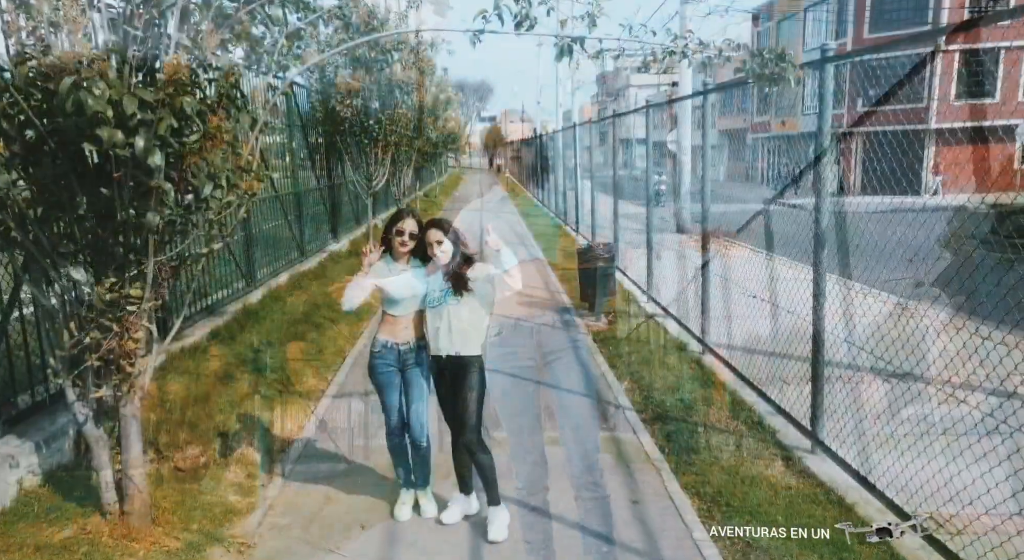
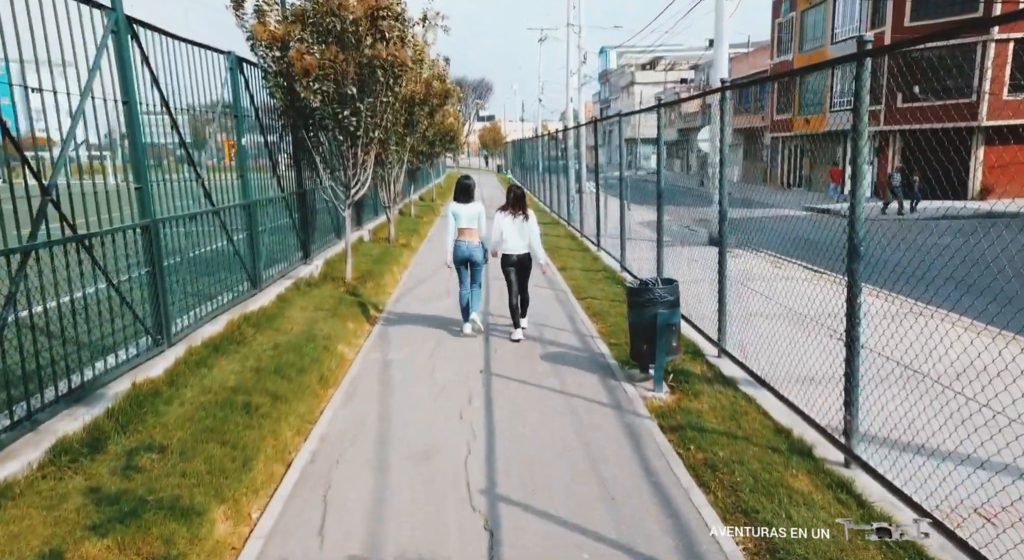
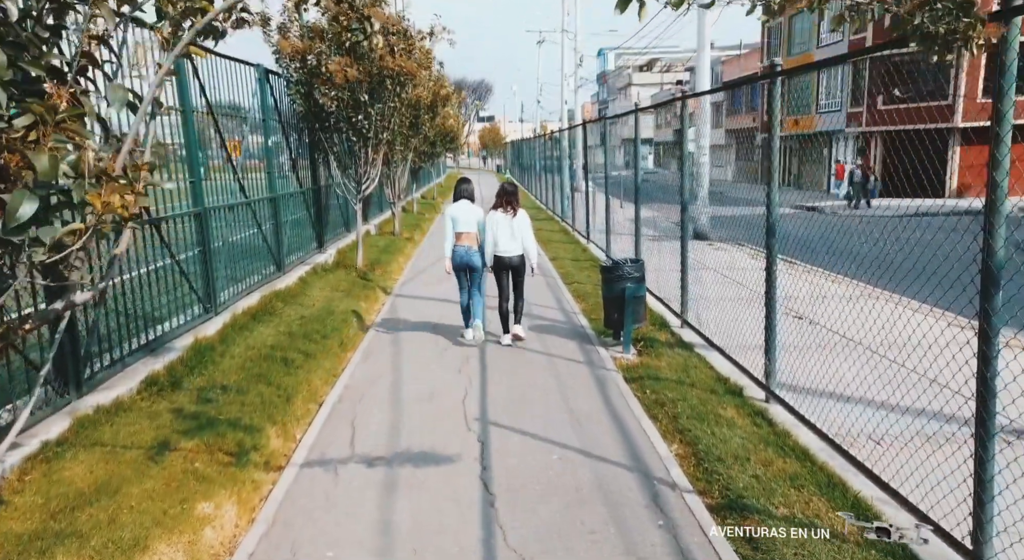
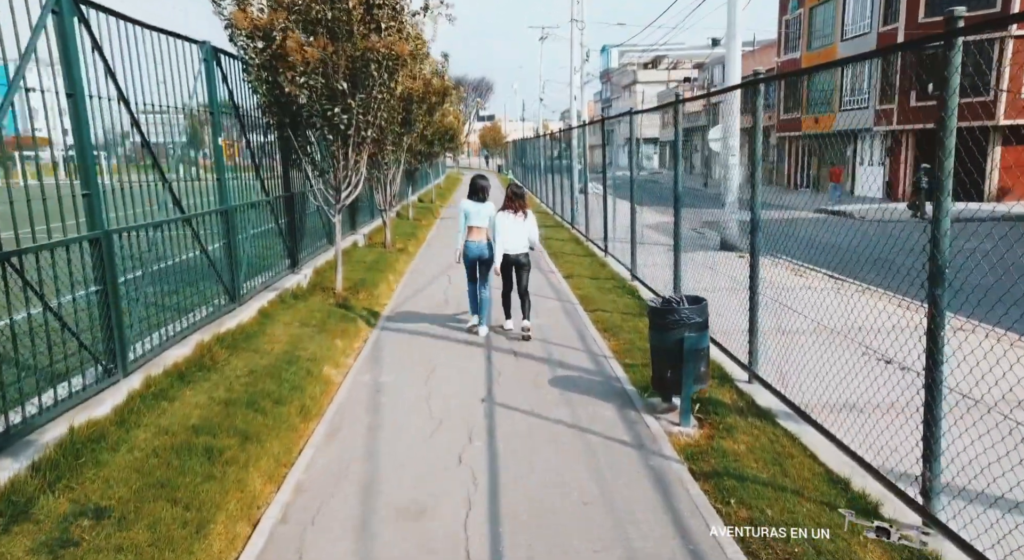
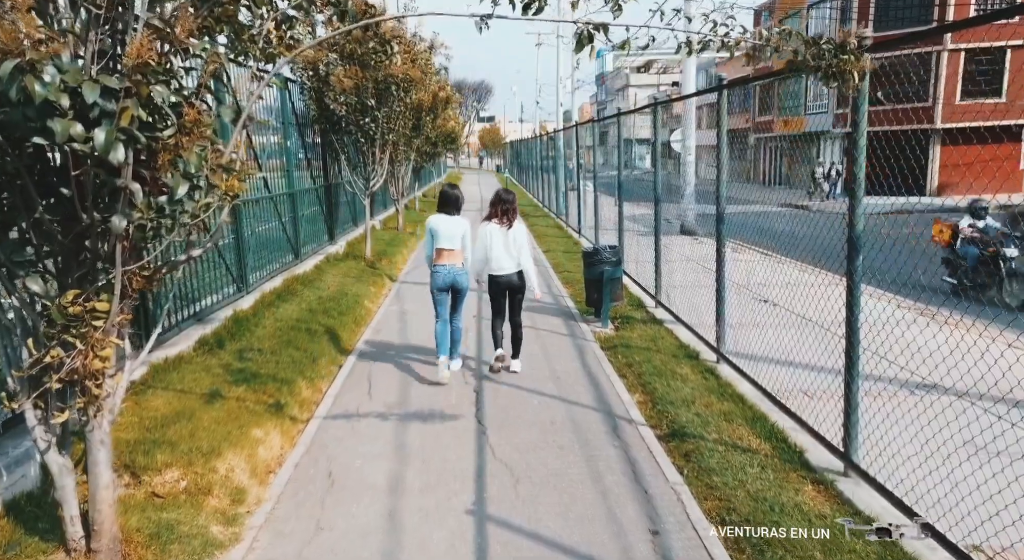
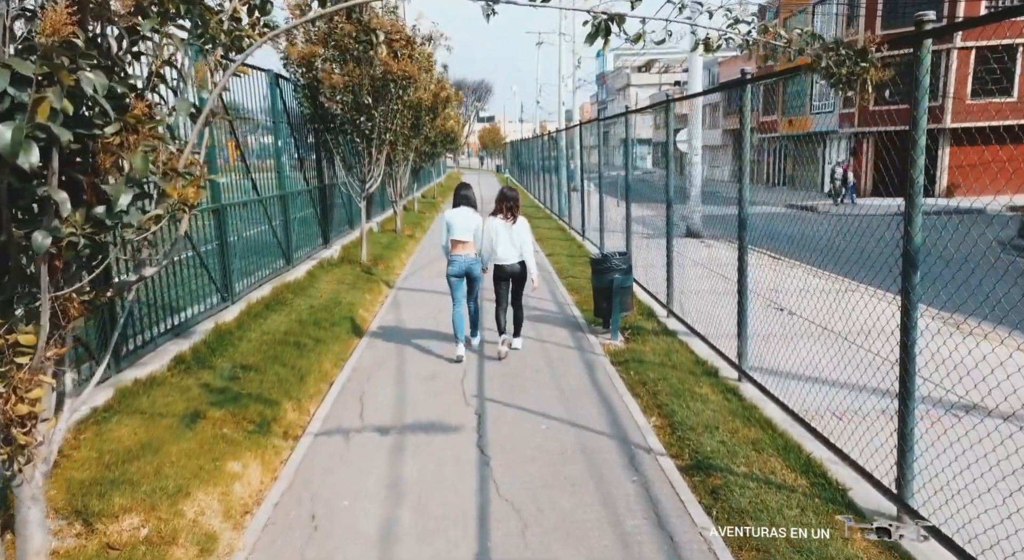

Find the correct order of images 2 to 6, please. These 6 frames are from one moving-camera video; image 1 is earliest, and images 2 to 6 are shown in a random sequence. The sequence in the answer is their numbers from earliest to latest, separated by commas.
5, 6, 3, 2, 4
